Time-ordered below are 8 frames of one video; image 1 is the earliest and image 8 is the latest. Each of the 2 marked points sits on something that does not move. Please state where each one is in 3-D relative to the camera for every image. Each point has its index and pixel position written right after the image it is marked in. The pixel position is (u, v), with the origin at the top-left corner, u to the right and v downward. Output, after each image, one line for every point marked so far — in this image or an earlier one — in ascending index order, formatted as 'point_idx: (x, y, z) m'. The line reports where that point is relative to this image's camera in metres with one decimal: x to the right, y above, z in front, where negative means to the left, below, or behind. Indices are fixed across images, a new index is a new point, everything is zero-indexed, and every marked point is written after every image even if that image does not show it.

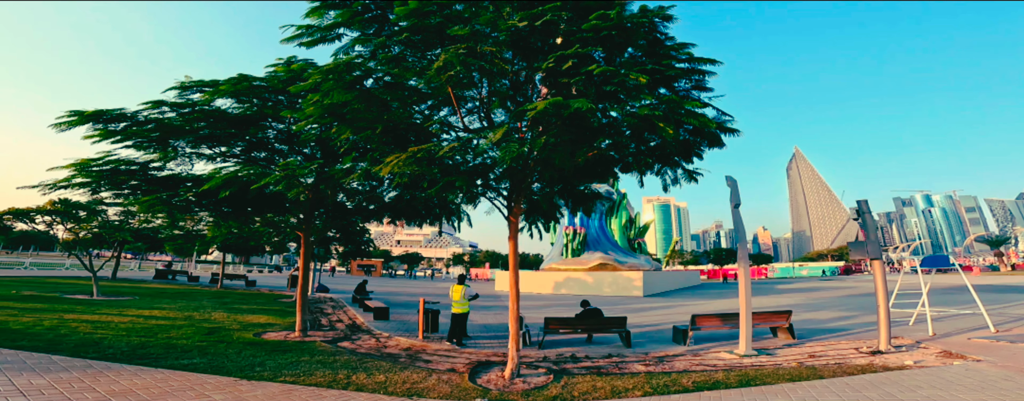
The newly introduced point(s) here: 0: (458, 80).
0: (-1.0, +1.9, +7.9) m
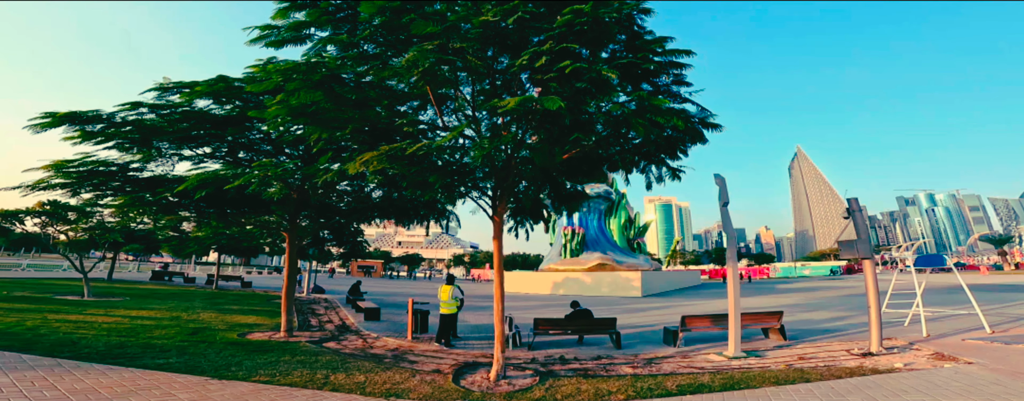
0: (-1.4, +1.9, +7.8) m
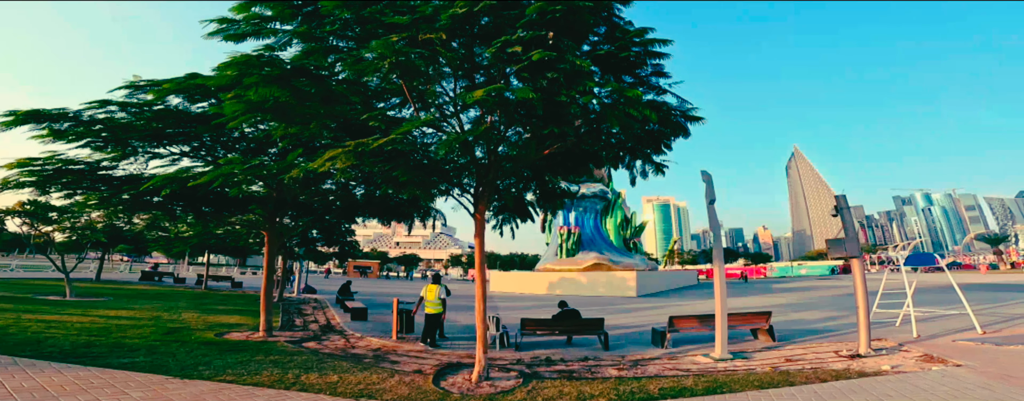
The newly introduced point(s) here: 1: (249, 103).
0: (-1.8, +1.9, +7.7) m
1: (-4.0, +1.4, +7.5) m
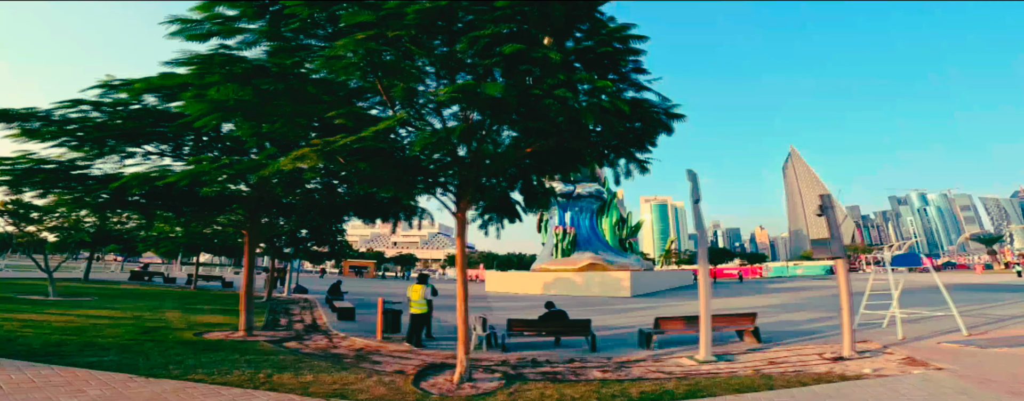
0: (-2.2, +1.9, +7.6) m
1: (-4.4, +1.4, +7.4) m
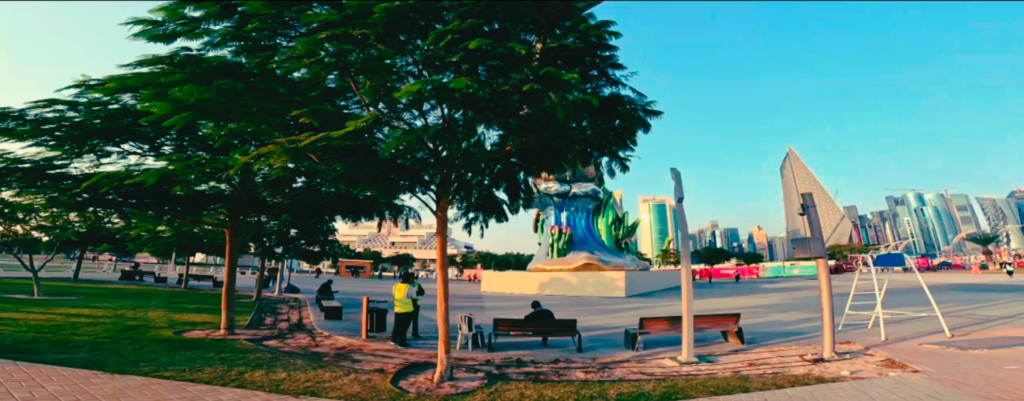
0: (-2.7, +1.9, +7.5) m
1: (-4.8, +1.4, +7.4) m
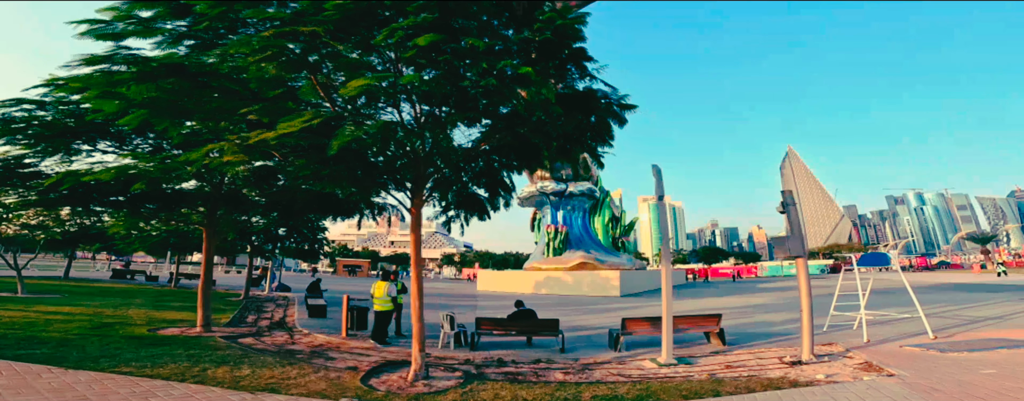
0: (-3.2, +2.0, +7.4) m
1: (-5.4, +1.4, +7.4) m
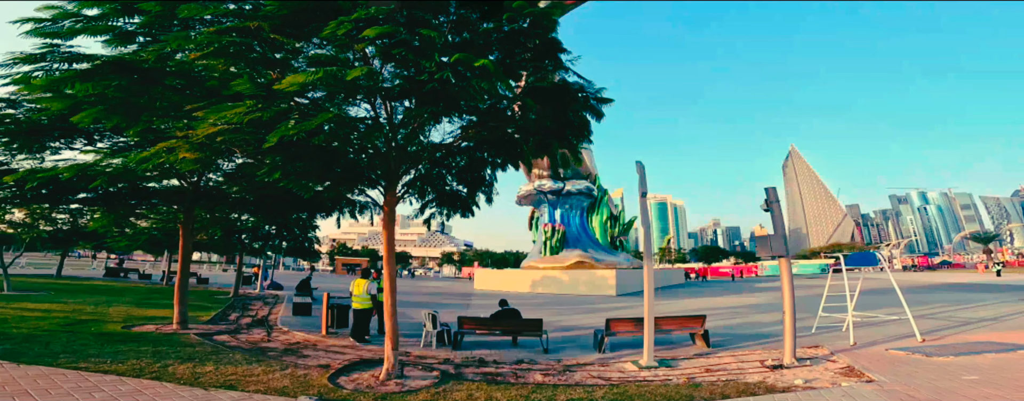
0: (-3.7, +2.0, +7.3) m
1: (-5.9, +1.5, +7.3) m
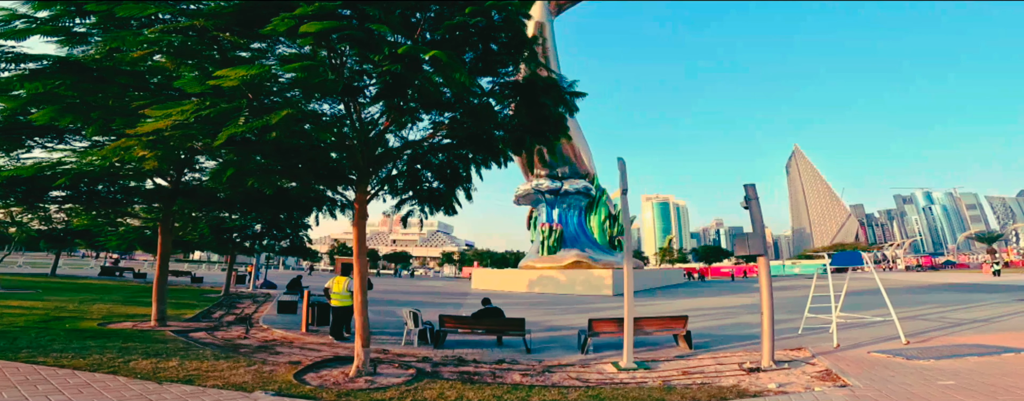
0: (-4.3, +2.1, +7.2) m
1: (-6.4, +1.6, +7.2) m
